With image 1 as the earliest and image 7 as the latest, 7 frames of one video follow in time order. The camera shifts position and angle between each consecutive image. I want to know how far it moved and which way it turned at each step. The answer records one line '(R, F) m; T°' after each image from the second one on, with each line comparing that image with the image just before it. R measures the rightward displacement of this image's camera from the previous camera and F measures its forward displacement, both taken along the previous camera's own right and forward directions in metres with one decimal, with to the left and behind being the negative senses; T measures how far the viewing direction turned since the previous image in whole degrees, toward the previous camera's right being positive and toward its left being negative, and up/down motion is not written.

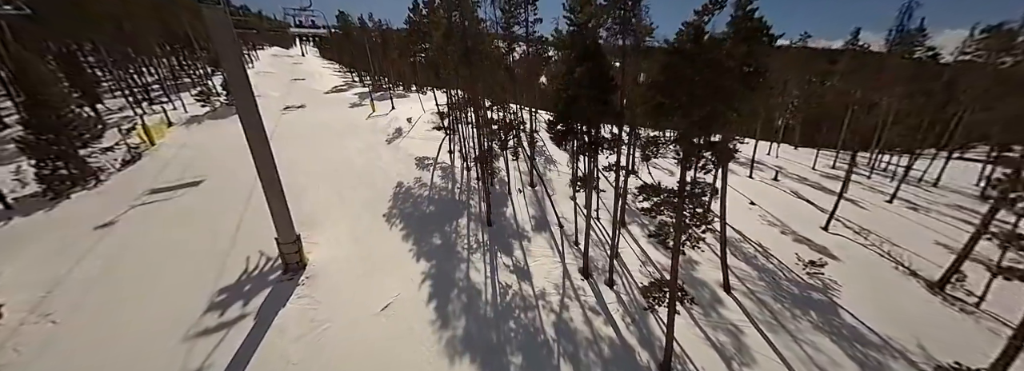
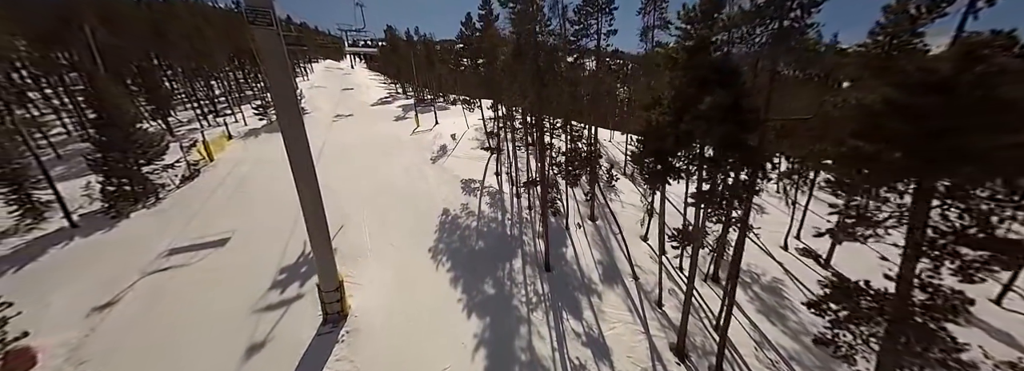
(-0.8, +1.2) m; -6°
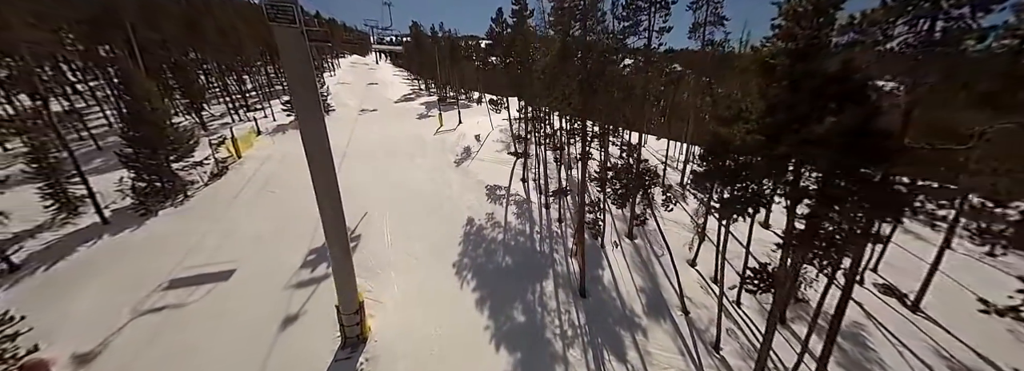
(-0.4, +0.7) m; -3°
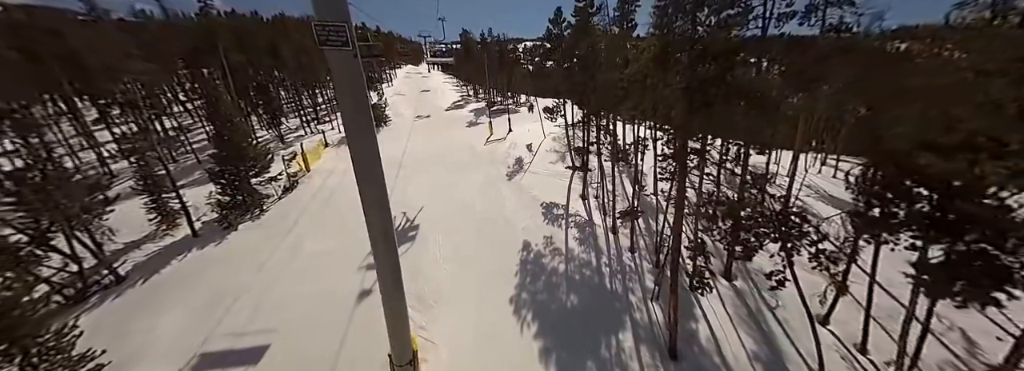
(-0.4, +1.0) m; -9°
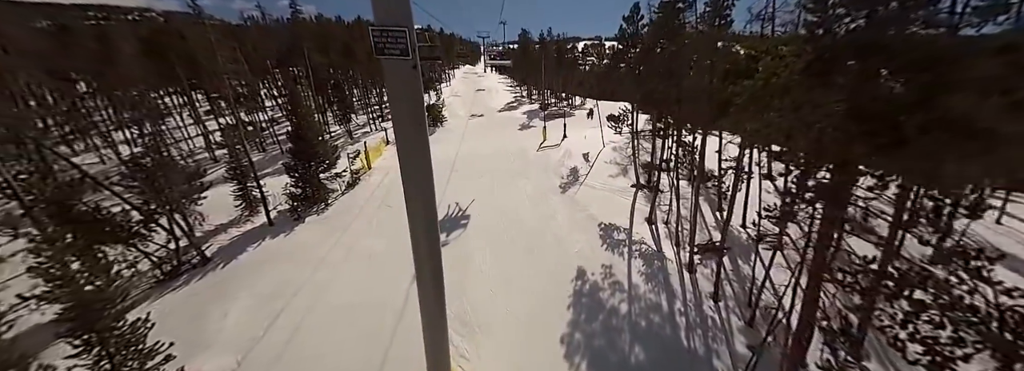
(-0.3, +0.9) m; -9°
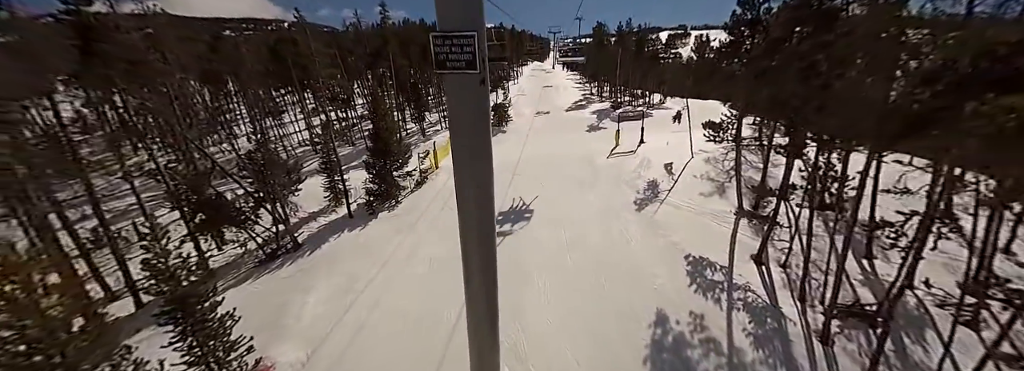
(-0.1, +1.0) m; -12°
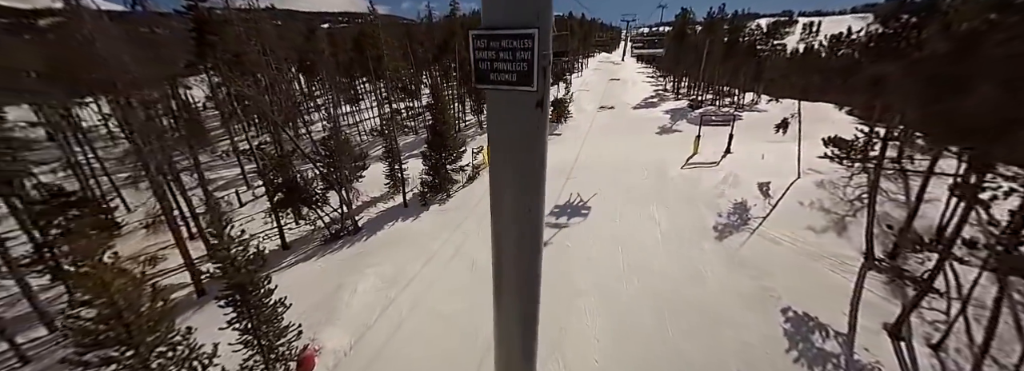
(0.0, +0.9) m; -10°
